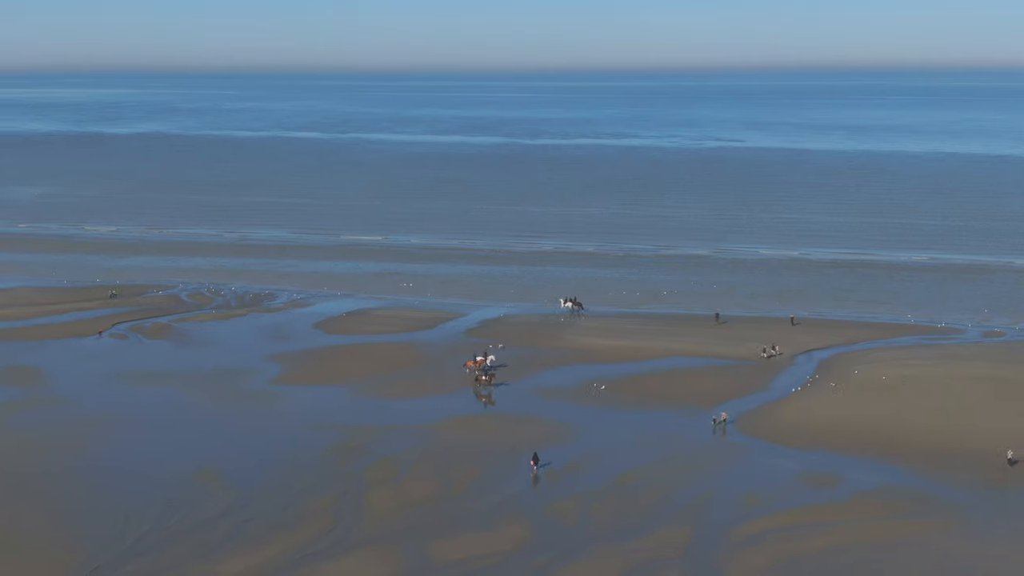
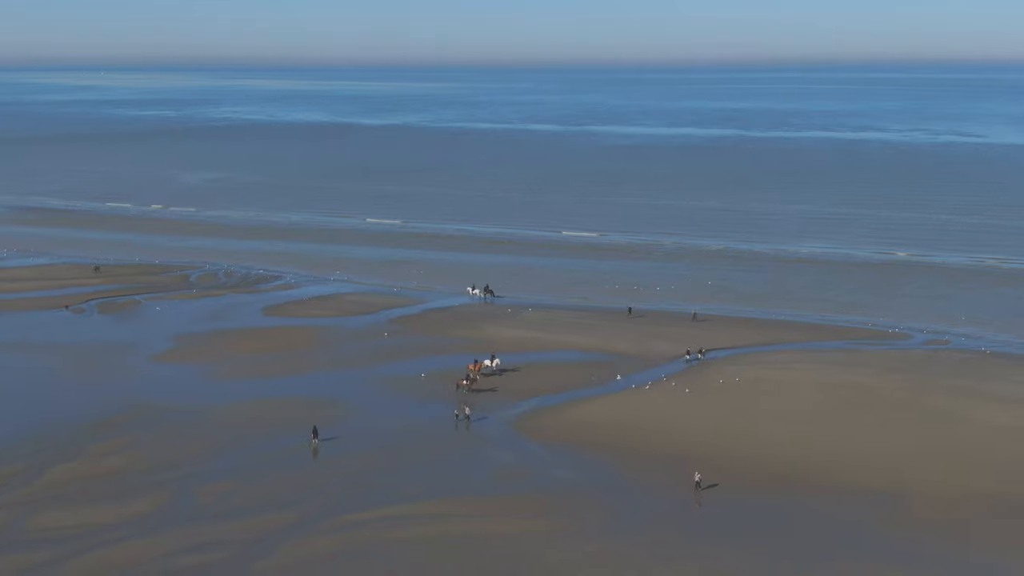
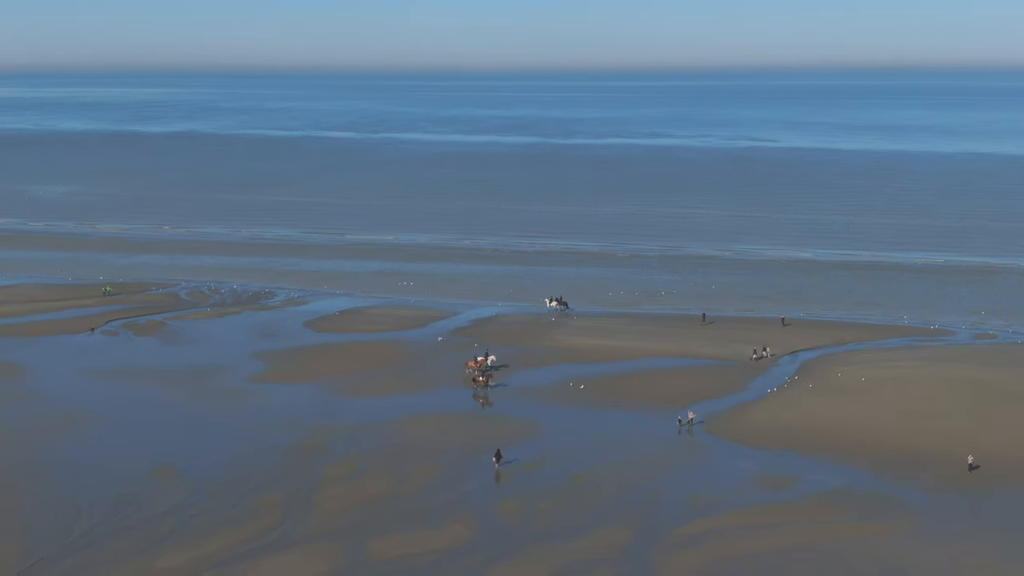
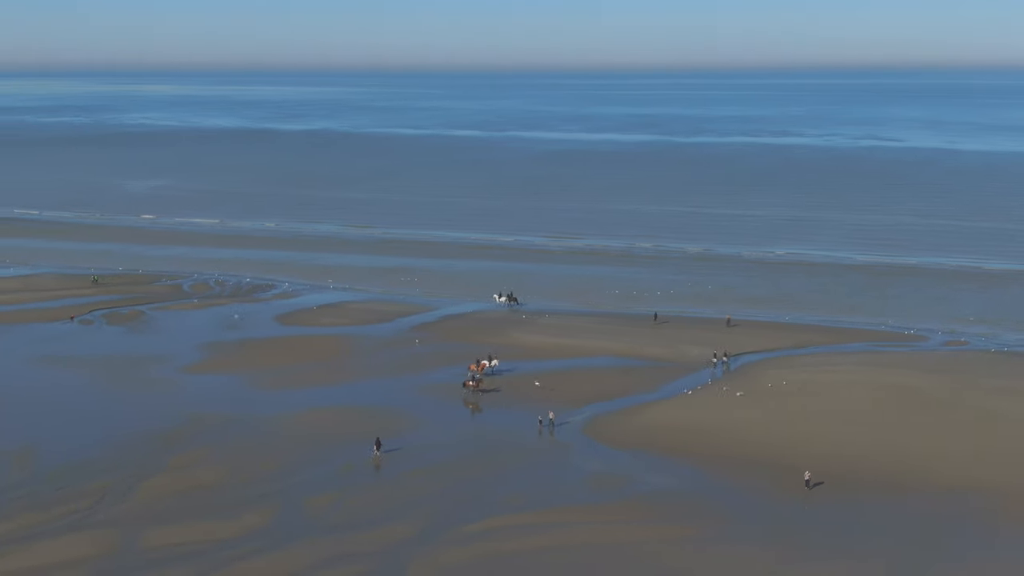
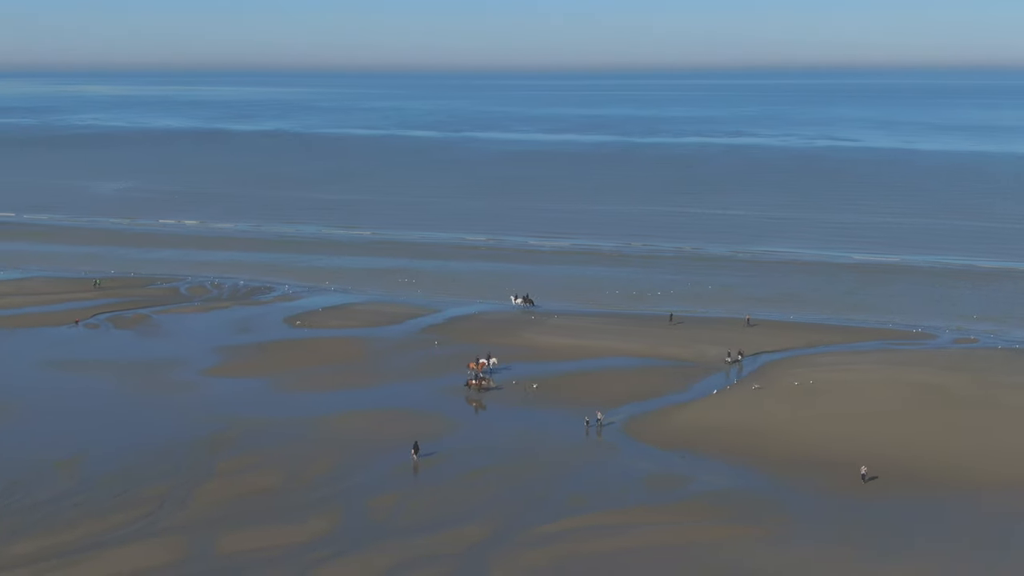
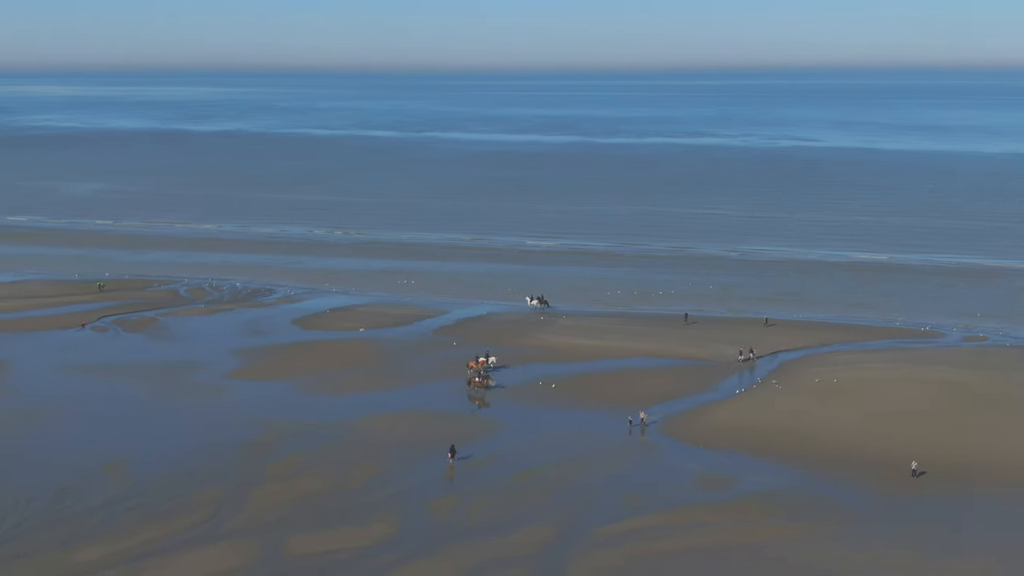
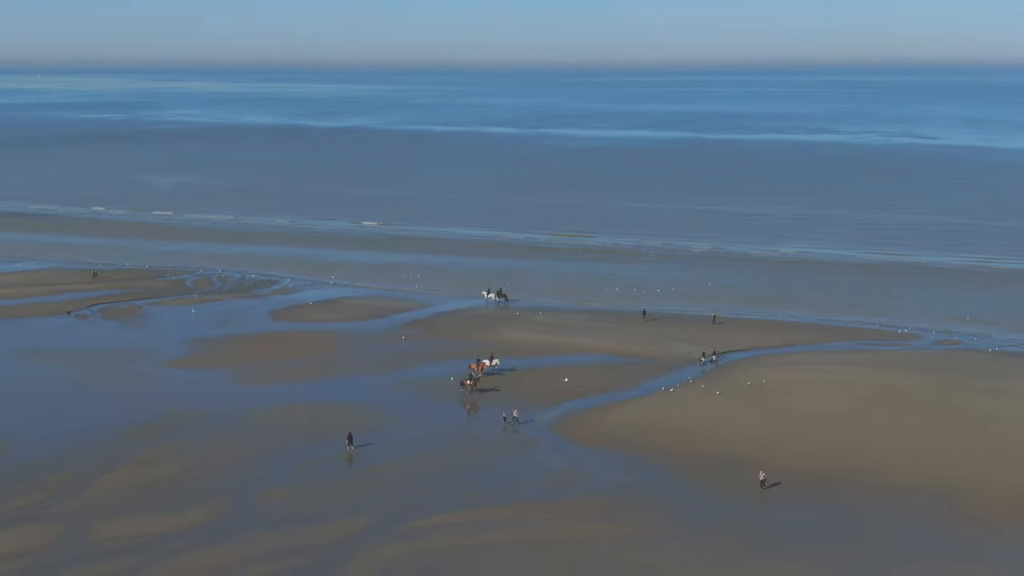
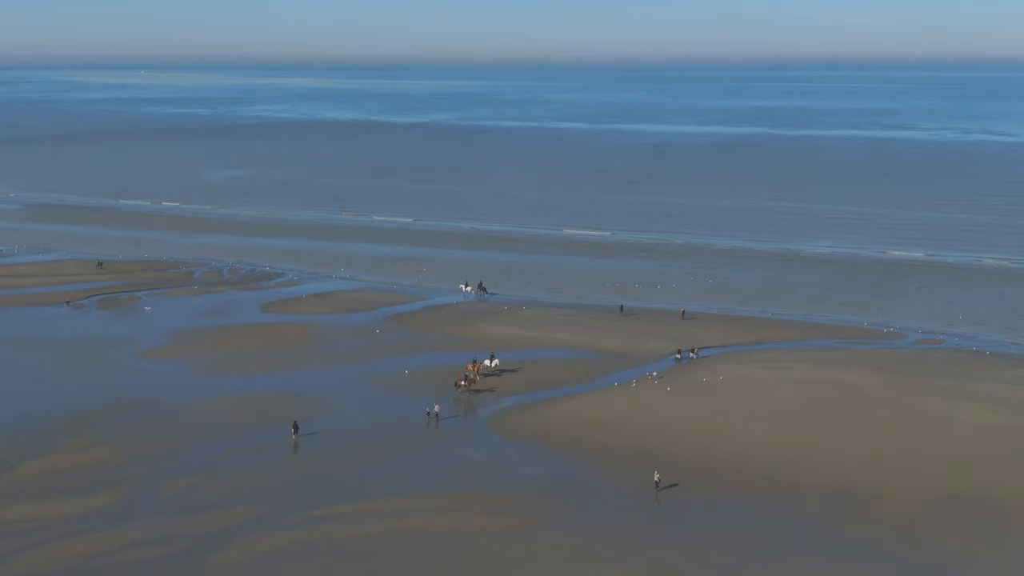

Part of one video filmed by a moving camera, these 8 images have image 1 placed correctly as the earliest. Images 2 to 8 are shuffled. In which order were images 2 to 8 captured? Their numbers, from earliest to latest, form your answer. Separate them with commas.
3, 6, 5, 4, 7, 2, 8
